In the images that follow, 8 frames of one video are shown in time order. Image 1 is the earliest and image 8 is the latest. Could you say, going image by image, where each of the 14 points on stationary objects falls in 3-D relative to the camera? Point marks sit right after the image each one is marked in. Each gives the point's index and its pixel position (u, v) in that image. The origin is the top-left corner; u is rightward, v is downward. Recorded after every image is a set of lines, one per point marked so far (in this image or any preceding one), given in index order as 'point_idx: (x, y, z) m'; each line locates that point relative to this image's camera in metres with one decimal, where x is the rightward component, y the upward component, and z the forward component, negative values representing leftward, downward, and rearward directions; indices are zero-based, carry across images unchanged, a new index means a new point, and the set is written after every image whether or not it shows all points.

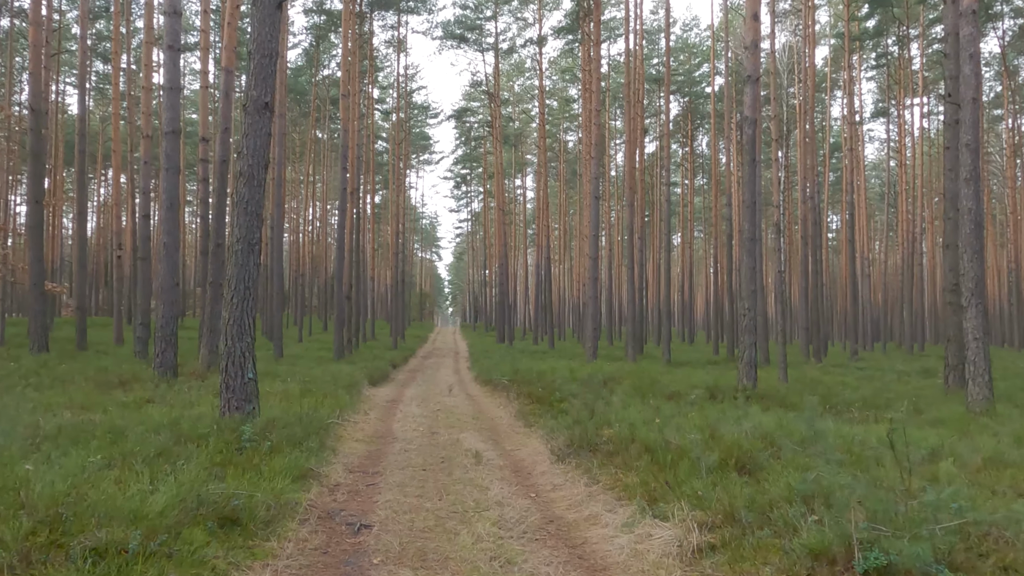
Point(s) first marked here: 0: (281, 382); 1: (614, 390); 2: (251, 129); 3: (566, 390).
0: (-3.0, -1.2, +10.1) m
1: (+1.2, -1.3, +9.3) m
2: (-2.0, +1.2, +5.8) m
3: (+0.6, -1.2, +9.3) m
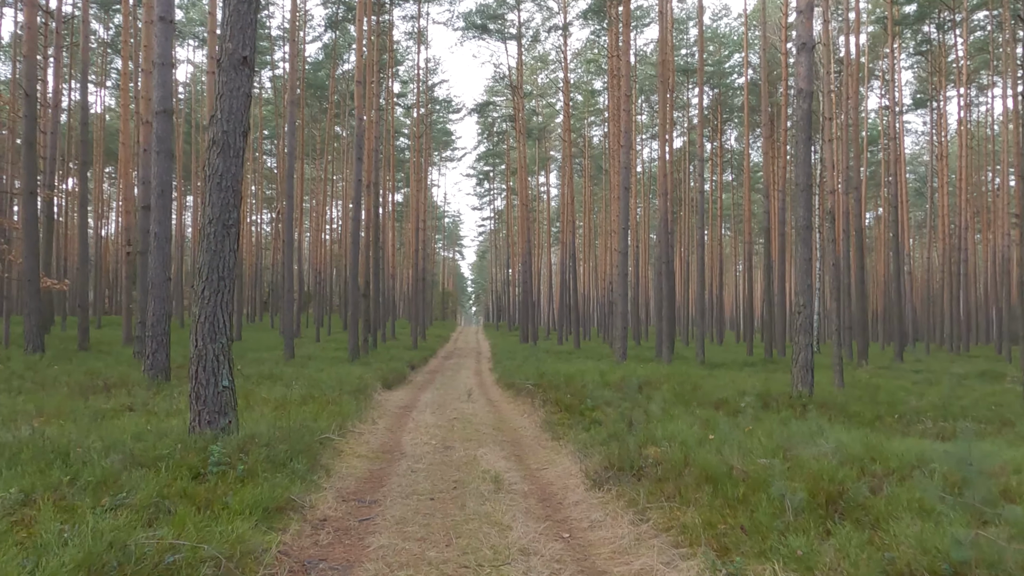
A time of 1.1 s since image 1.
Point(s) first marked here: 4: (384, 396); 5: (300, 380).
0: (-2.7, -1.2, +9.1) m
1: (+1.5, -1.2, +8.3) m
2: (-1.8, +1.3, +4.9) m
3: (+0.9, -1.2, +8.3) m
4: (-1.8, -1.5, +10.8) m
5: (-2.7, -1.2, +10.0) m
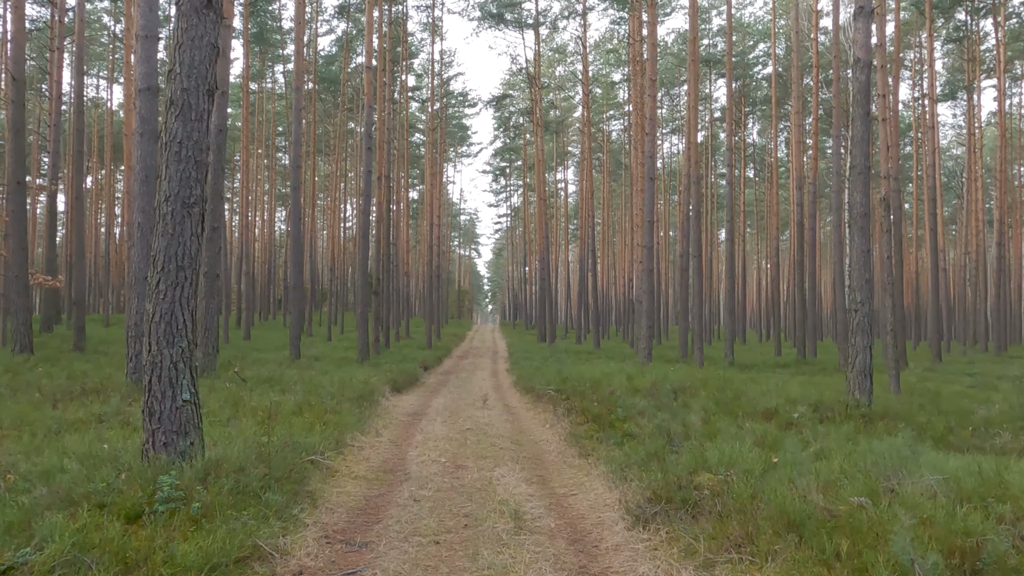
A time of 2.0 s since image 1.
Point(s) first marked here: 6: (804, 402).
0: (-2.5, -1.1, +8.3) m
1: (+1.7, -1.2, +7.3) m
2: (-1.7, +1.3, +4.0) m
3: (+1.1, -1.1, +7.4) m
4: (-1.5, -1.5, +9.9) m
5: (-2.5, -1.1, +9.1) m
6: (+2.9, -1.1, +7.7) m
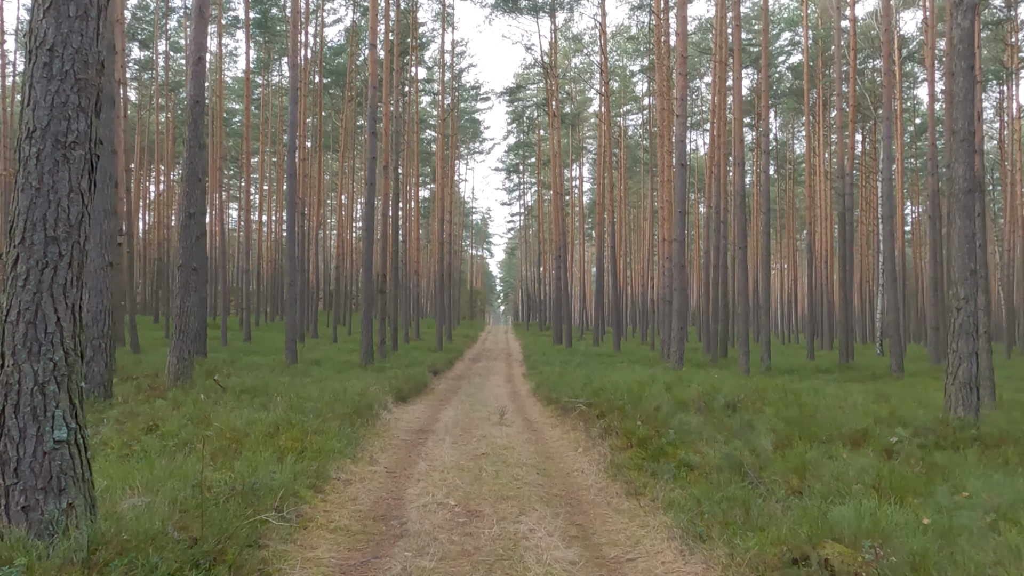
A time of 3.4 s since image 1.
0: (-2.3, -1.1, +7.0) m
1: (+1.9, -1.1, +6.0) m
2: (-1.5, +1.4, +2.6) m
3: (+1.3, -1.1, +6.0) m
4: (-1.3, -1.4, +8.6) m
5: (-2.3, -1.1, +7.8) m
6: (+3.1, -1.1, +6.3) m
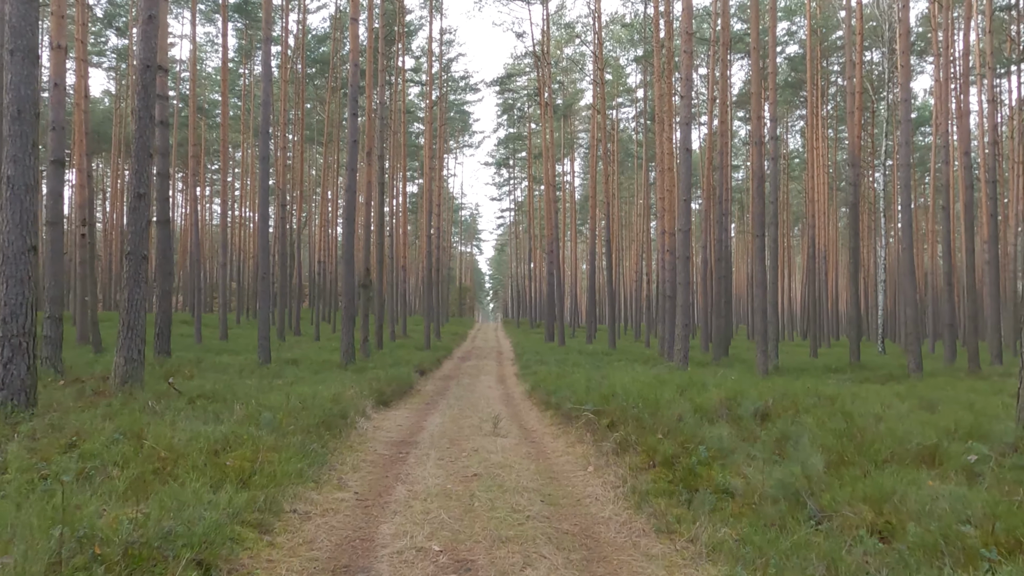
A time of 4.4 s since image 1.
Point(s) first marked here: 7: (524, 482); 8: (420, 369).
0: (-2.3, -1.0, +5.9) m
1: (+1.9, -1.0, +5.0) m
2: (-1.5, +1.4, +1.6) m
3: (+1.3, -1.0, +5.0) m
4: (-1.4, -1.3, +7.6) m
5: (-2.3, -1.0, +6.8) m
6: (+3.1, -1.0, +5.3) m
7: (+0.1, -1.2, +4.8) m
8: (-1.7, -1.5, +14.3) m
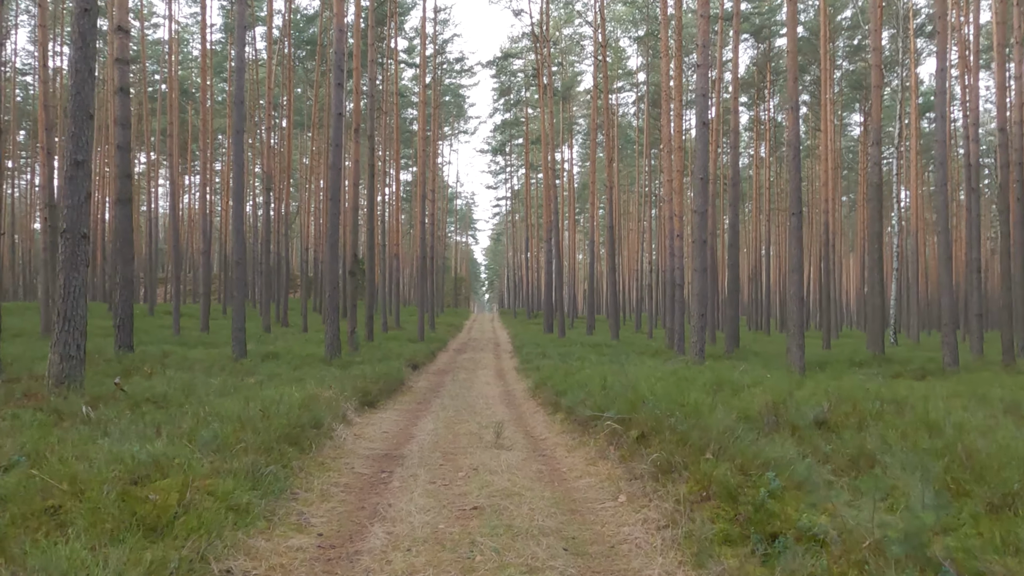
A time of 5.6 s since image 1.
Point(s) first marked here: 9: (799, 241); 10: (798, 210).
0: (-2.3, -0.9, +4.8) m
1: (+1.9, -0.9, +3.9) m
2: (-1.4, +1.5, +0.5) m
3: (+1.3, -0.9, +3.9) m
4: (-1.3, -1.2, +6.5) m
5: (-2.3, -0.9, +5.7) m
6: (+3.1, -0.9, +4.2) m
7: (+0.1, -1.1, +3.7) m
8: (-1.7, -1.3, +13.1) m
9: (+3.7, +0.6, +9.8) m
10: (+3.7, +1.0, +9.7) m
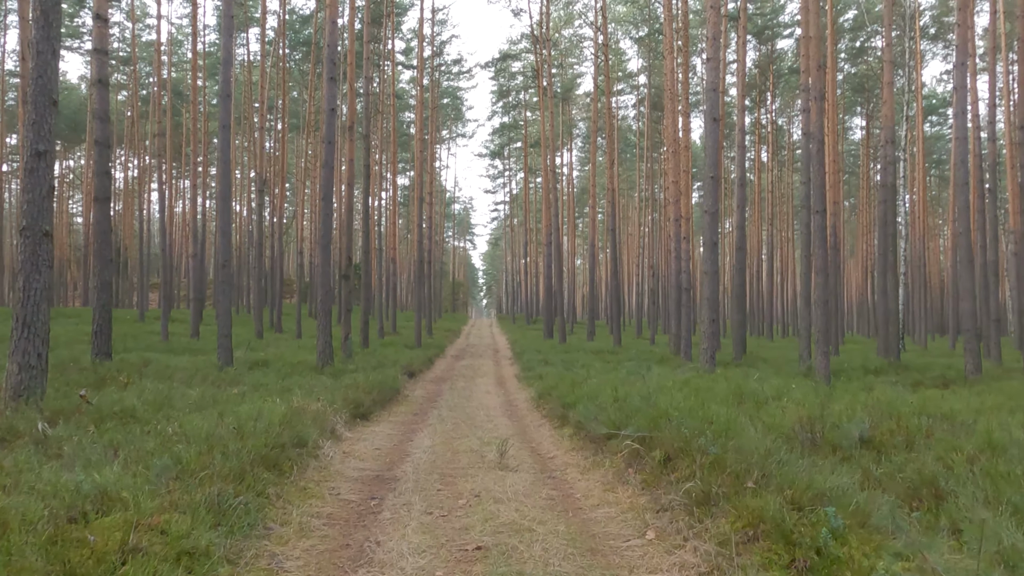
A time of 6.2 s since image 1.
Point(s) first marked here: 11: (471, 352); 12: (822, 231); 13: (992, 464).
0: (-2.2, -0.9, +4.2) m
1: (+2.0, -0.9, +3.3) m
2: (-1.4, +1.5, -0.1) m
3: (+1.4, -0.9, +3.3) m
4: (-1.3, -1.2, +5.9) m
5: (-2.2, -0.9, +5.1) m
6: (+3.2, -0.9, +3.7) m
7: (+0.2, -1.1, +3.1) m
8: (-1.7, -1.4, +12.5) m
9: (+3.7, +0.6, +9.2) m
10: (+3.7, +0.9, +9.2) m
11: (-1.1, -1.7, +19.8) m
12: (+3.7, +0.7, +9.2) m
13: (+2.4, -0.9, +3.9) m
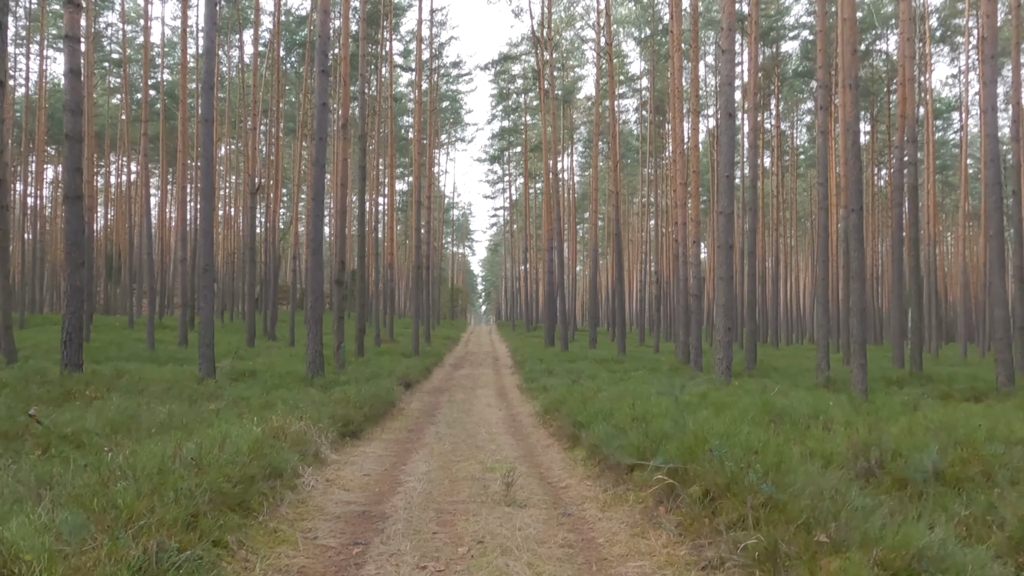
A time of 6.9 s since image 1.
0: (-2.2, -0.9, +3.5) m
1: (+2.0, -0.9, +2.6) m
2: (-1.3, +1.5, -0.8) m
3: (+1.4, -0.9, +2.6) m
4: (-1.2, -1.2, +5.2) m
5: (-2.2, -0.9, +4.4) m
6: (+3.2, -0.9, +2.9) m
7: (+0.2, -1.1, +2.4) m
8: (-1.6, -1.5, +11.8) m
9: (+3.8, +0.5, +8.5) m
10: (+3.7, +0.9, +8.5) m
11: (-1.0, -1.8, +19.1) m
12: (+3.7, +0.6, +8.5) m
13: (+2.5, -0.9, +3.2) m
